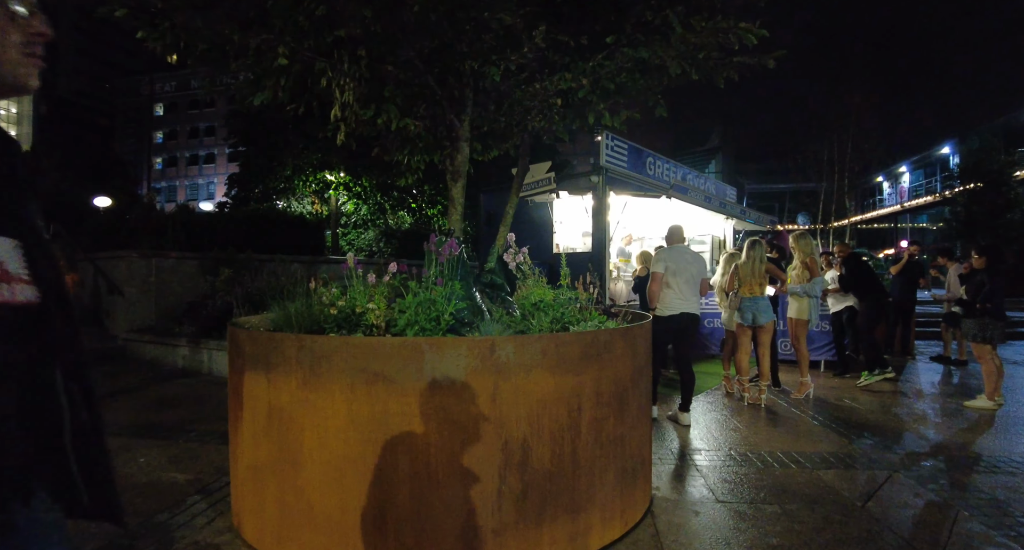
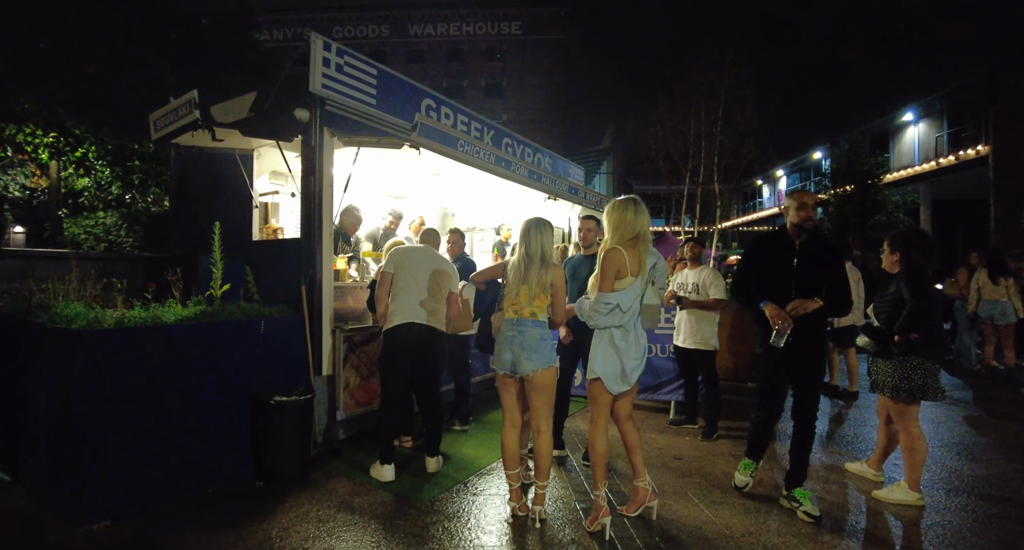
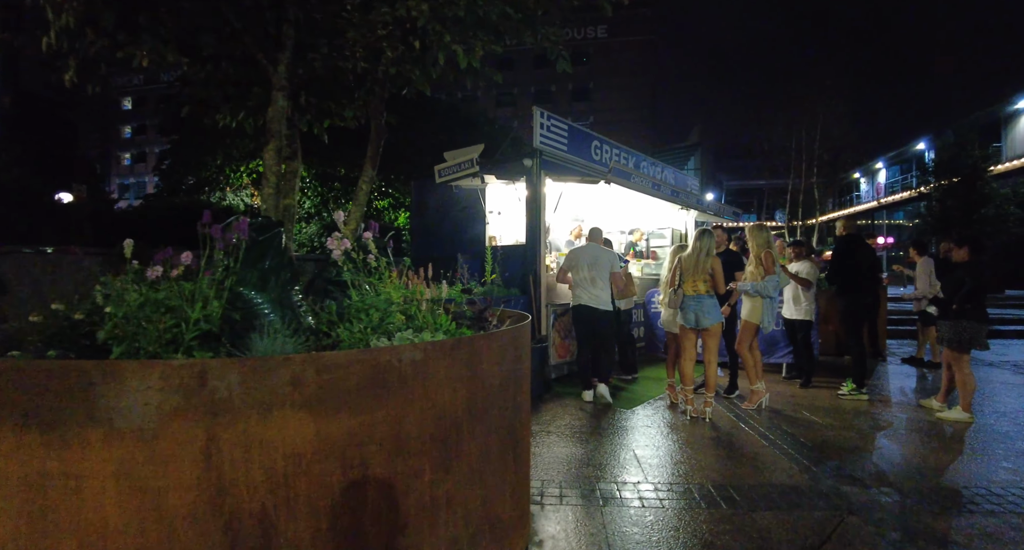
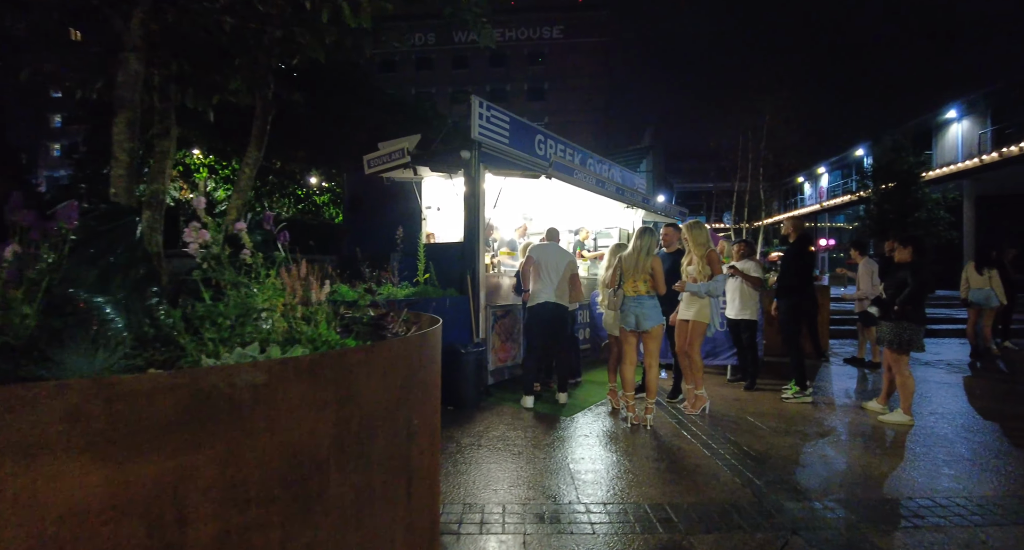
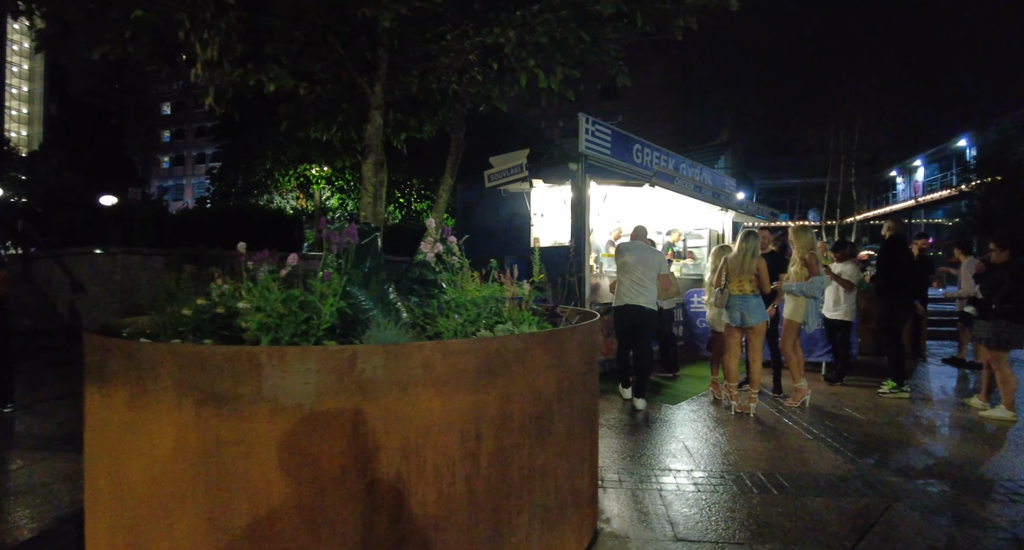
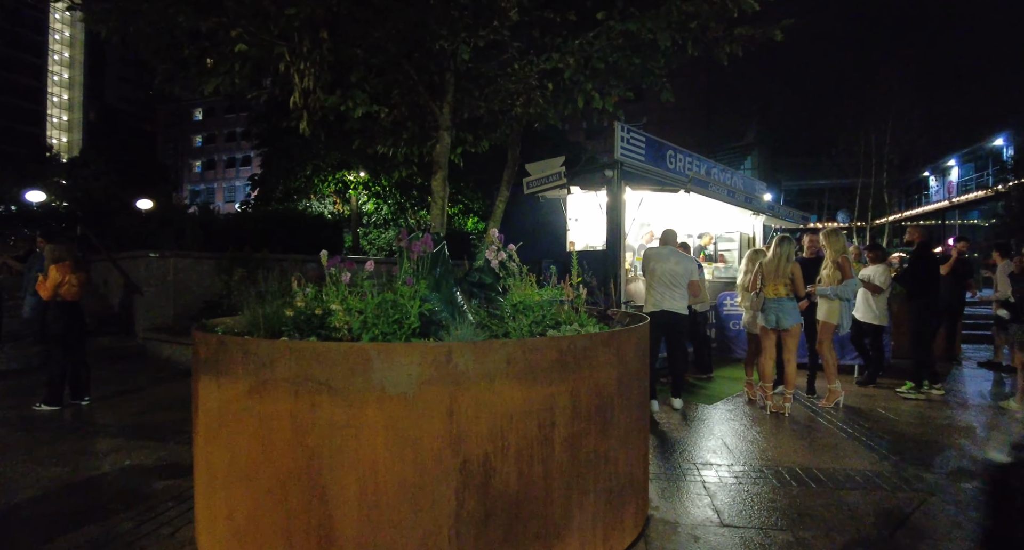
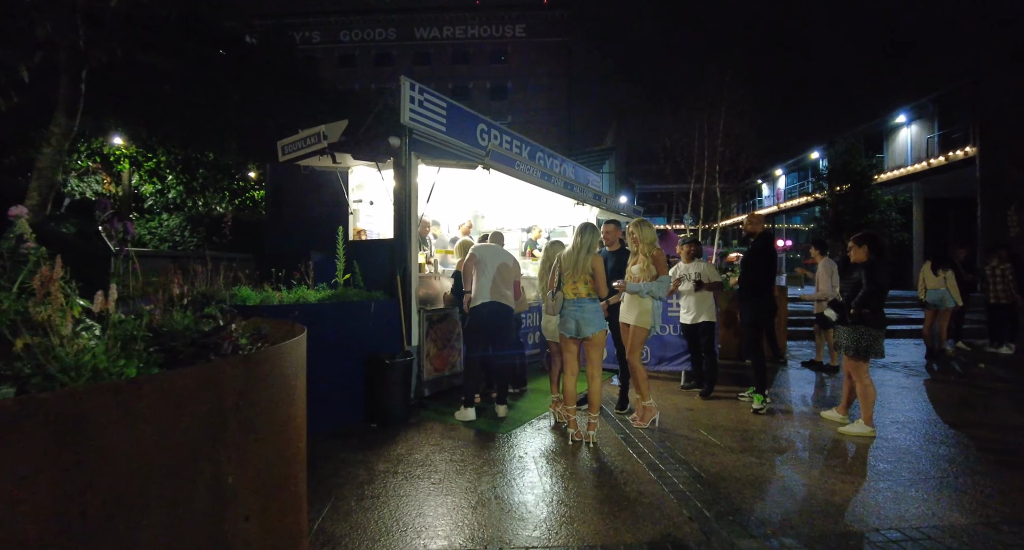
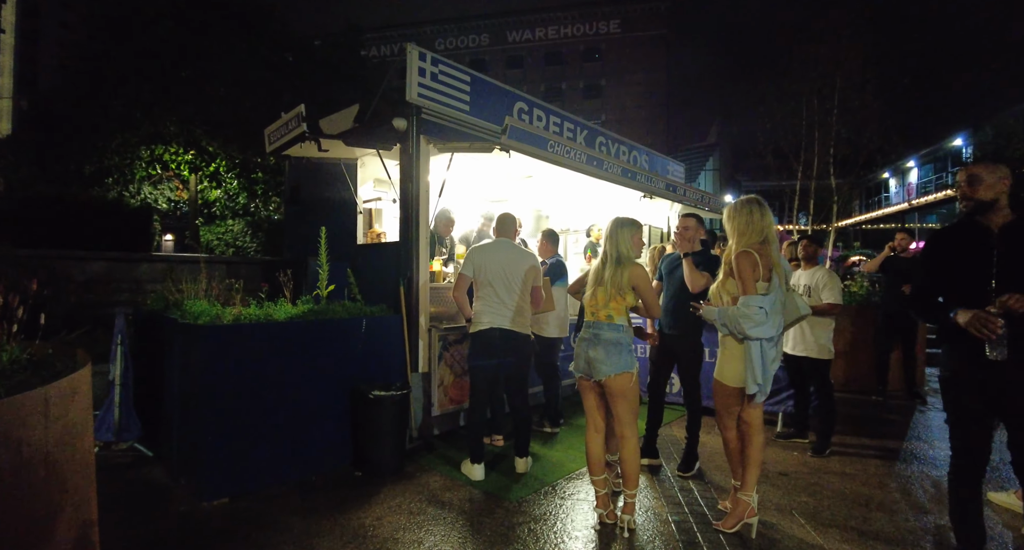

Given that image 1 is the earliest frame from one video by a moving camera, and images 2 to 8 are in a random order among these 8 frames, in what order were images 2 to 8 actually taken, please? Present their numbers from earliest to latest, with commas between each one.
6, 5, 3, 4, 7, 2, 8
